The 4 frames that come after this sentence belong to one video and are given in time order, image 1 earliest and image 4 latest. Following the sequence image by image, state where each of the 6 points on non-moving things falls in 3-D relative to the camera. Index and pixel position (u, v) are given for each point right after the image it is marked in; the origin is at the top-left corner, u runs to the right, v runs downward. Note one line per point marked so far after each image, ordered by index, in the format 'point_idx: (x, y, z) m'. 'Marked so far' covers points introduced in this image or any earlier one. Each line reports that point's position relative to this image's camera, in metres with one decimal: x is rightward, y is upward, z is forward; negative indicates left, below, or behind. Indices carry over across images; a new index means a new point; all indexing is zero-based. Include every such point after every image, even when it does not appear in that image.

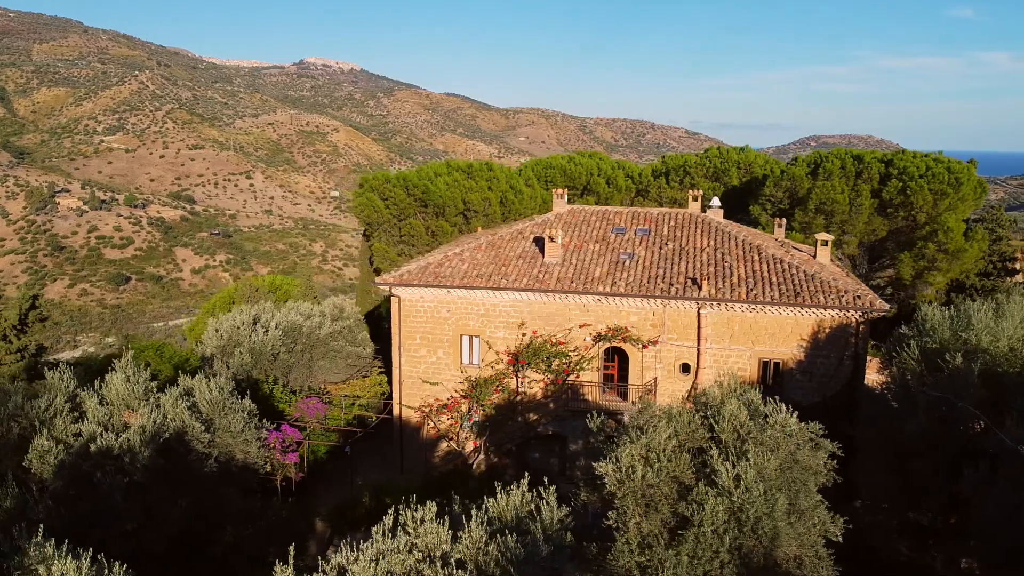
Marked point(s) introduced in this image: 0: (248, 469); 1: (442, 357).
0: (-4.5, -3.0, +10.6) m
1: (-1.7, -1.7, +15.8) m
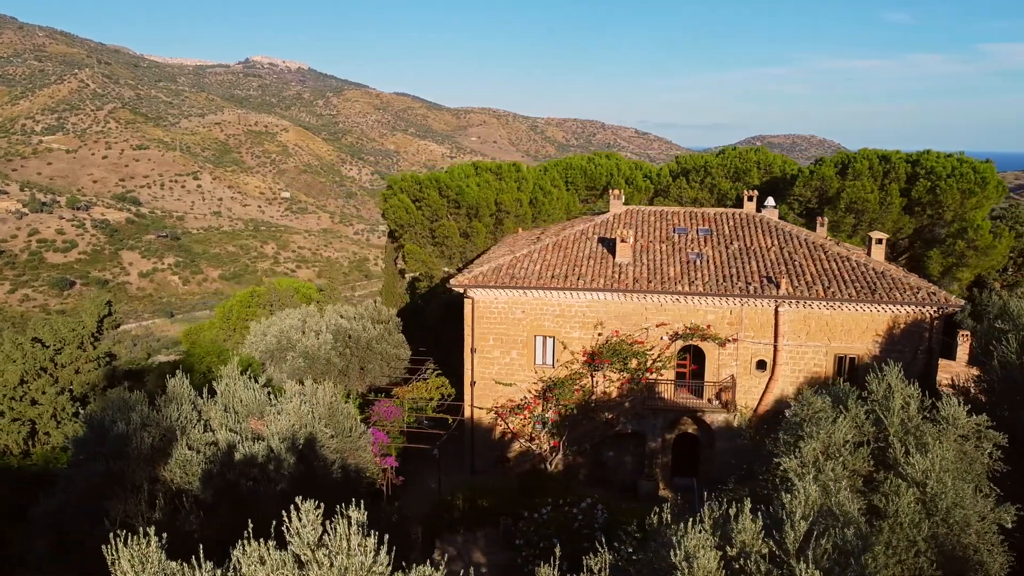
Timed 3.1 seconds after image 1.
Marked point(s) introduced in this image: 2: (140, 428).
0: (-2.5, -3.1, +10.6) m
1: (+0.1, -1.7, +15.8) m
2: (-5.4, -2.0, +9.2) m
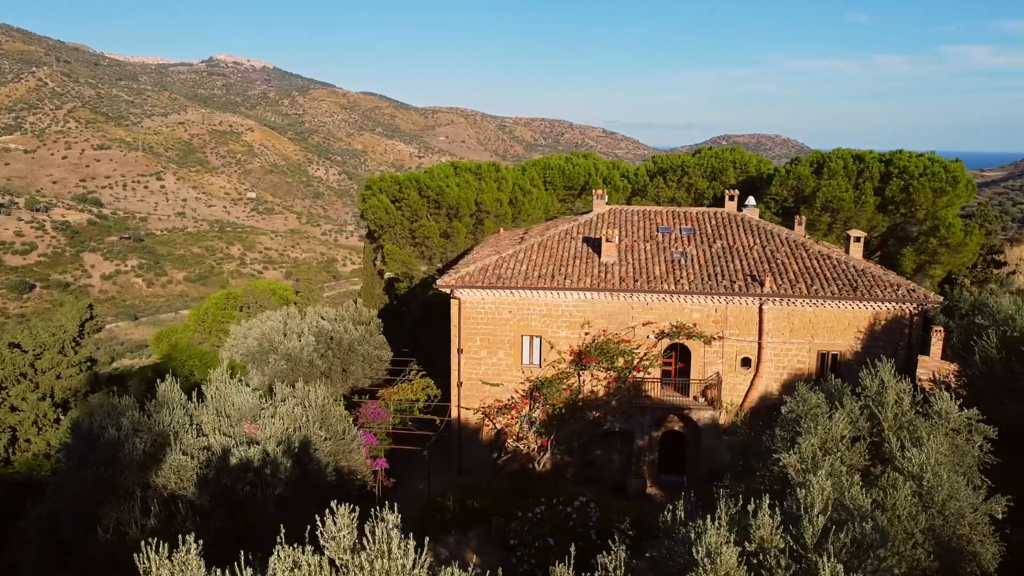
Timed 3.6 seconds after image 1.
0: (-2.6, -3.1, +10.4) m
1: (-0.2, -1.7, +15.8) m
2: (-5.4, -2.1, +8.9) m
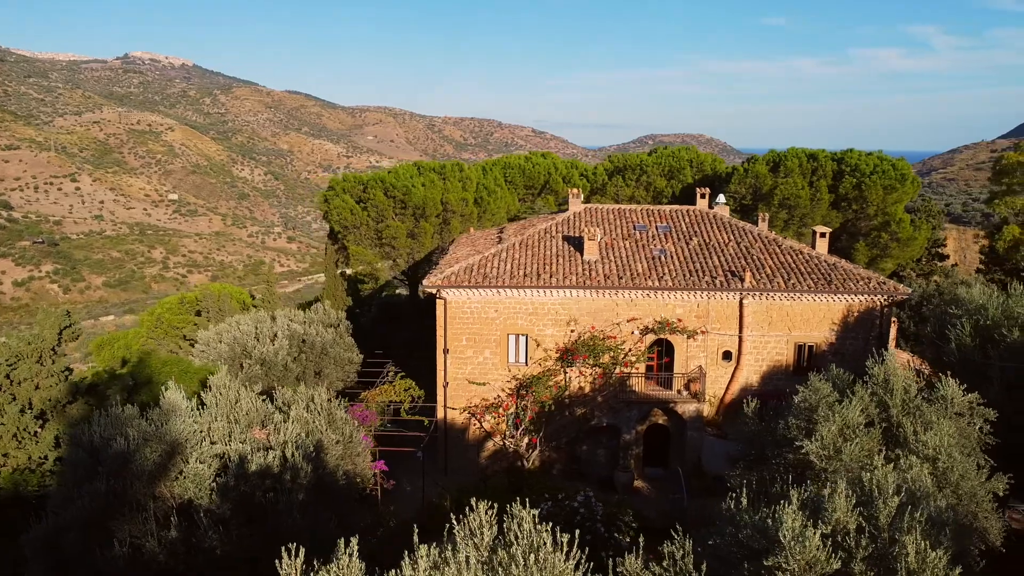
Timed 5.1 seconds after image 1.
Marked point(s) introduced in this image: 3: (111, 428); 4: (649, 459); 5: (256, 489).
0: (-2.4, -3.1, +10.1) m
1: (-0.6, -1.7, +15.7) m
2: (-5.1, -2.1, +8.4) m
3: (-5.5, -1.9, +8.6) m
4: (+3.6, -4.5, +16.9) m
5: (-3.4, -2.6, +8.2) m
